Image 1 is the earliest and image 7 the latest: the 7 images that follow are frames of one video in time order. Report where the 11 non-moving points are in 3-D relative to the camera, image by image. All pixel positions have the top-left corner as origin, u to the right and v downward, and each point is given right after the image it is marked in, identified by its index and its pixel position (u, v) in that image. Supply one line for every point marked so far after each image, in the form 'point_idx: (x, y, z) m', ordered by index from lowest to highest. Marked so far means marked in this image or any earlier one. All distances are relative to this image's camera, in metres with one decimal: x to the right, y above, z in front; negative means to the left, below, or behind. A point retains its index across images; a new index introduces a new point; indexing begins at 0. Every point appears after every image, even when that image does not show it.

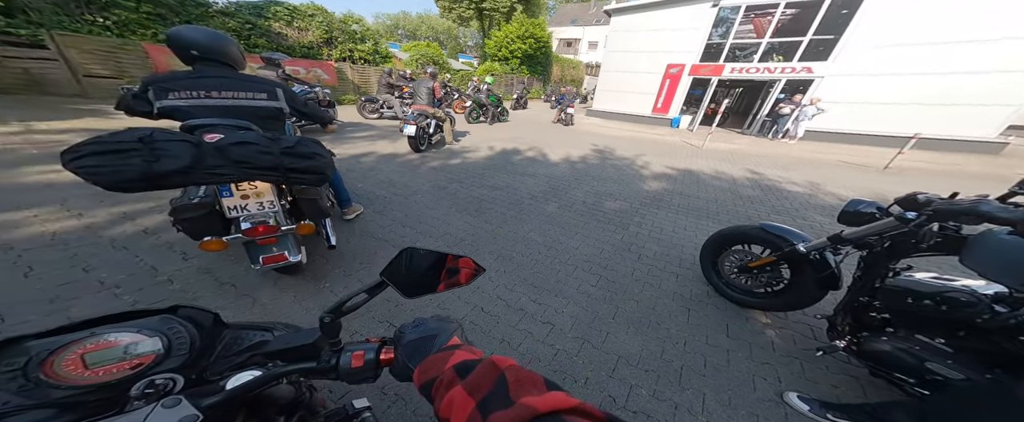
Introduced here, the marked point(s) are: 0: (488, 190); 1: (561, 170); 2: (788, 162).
0: (-0.4, +0.3, +4.1) m
1: (+1.0, +0.8, +5.3) m
2: (+7.0, +1.1, +7.1) m
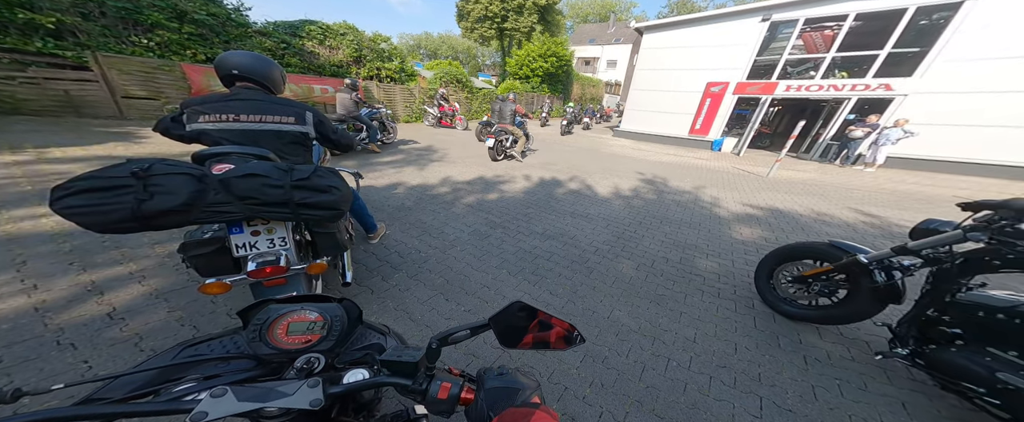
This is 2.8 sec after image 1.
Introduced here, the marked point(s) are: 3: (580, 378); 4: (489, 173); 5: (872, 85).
0: (+0.3, -0.3, +3.3) m
1: (+1.8, 0.0, +4.5) m
2: (+8.0, +0.2, +5.8) m
3: (+0.4, -1.1, +1.8) m
4: (-0.5, +0.8, +5.8) m
5: (+13.4, +4.7, +10.0) m
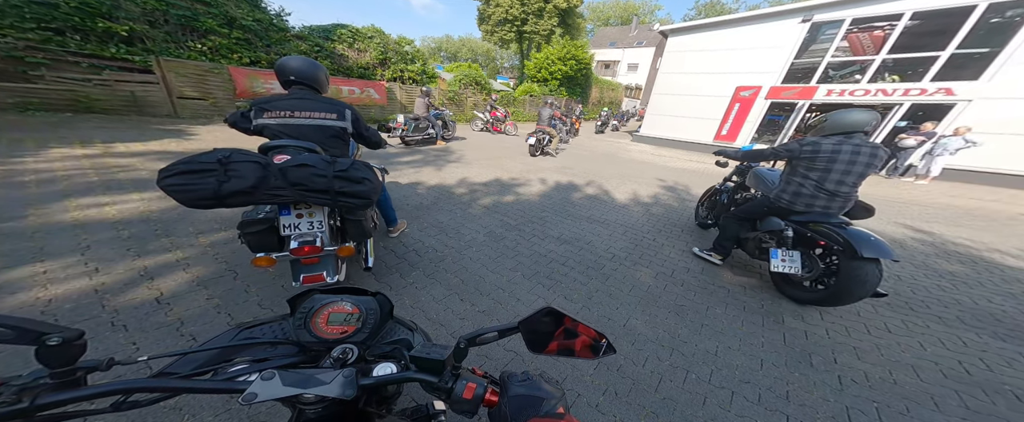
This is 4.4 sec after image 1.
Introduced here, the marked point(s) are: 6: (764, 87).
0: (+0.5, -0.4, +3.3) m
1: (+2.1, -0.1, +4.4) m
2: (+8.3, -0.2, +5.4) m
3: (+0.5, -1.1, +1.7) m
4: (-0.2, +0.7, +5.8) m
5: (+14.1, +4.1, +9.3) m
6: (+10.5, +5.2, +11.4) m
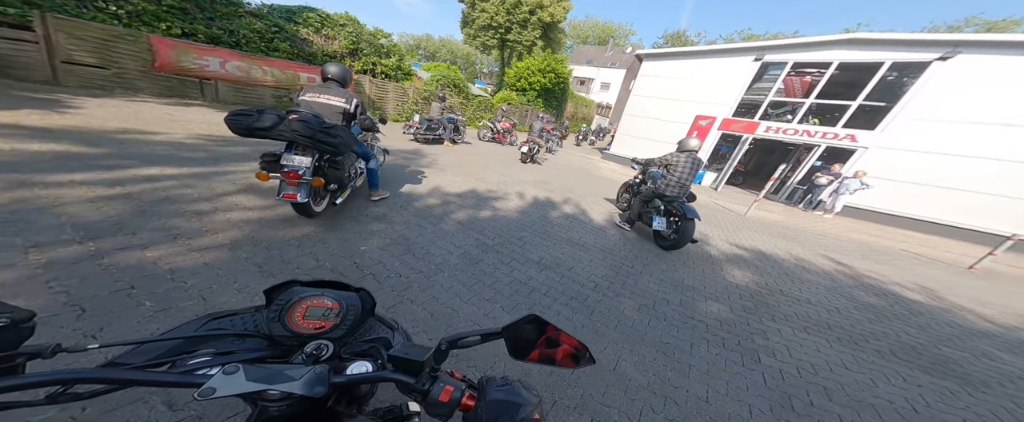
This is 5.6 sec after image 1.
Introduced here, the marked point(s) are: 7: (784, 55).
0: (+0.3, -0.6, +3.1) m
1: (+1.7, -0.4, +4.3) m
2: (+7.8, -0.9, +6.1) m
3: (+0.4, -1.3, +1.5) m
4: (-0.7, +0.5, +5.5) m
5: (+13.2, +3.0, +10.7) m
6: (+9.5, +4.2, +12.4) m
7: (+11.2, +6.3, +11.3) m
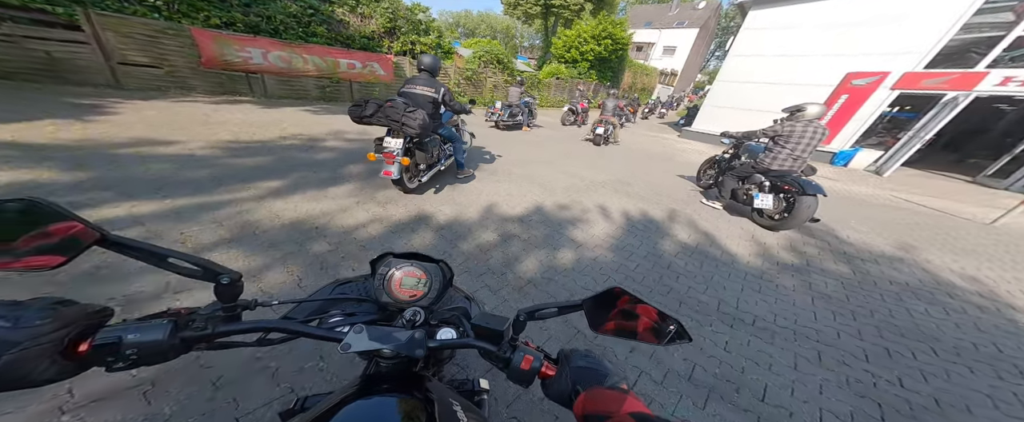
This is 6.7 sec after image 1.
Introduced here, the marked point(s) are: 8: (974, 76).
0: (+1.1, -1.1, +1.6) m
1: (+2.7, -0.8, +2.6) m
2: (+9.0, -1.3, +3.3) m
3: (+1.0, -2.0, +0.1) m
4: (+0.6, +0.2, +4.1) m
5: (+15.2, +3.0, +6.7) m
6: (+11.8, +4.4, +8.9) m
7: (+13.3, +6.3, +7.3) m
8: (+12.8, +3.8, +8.1) m
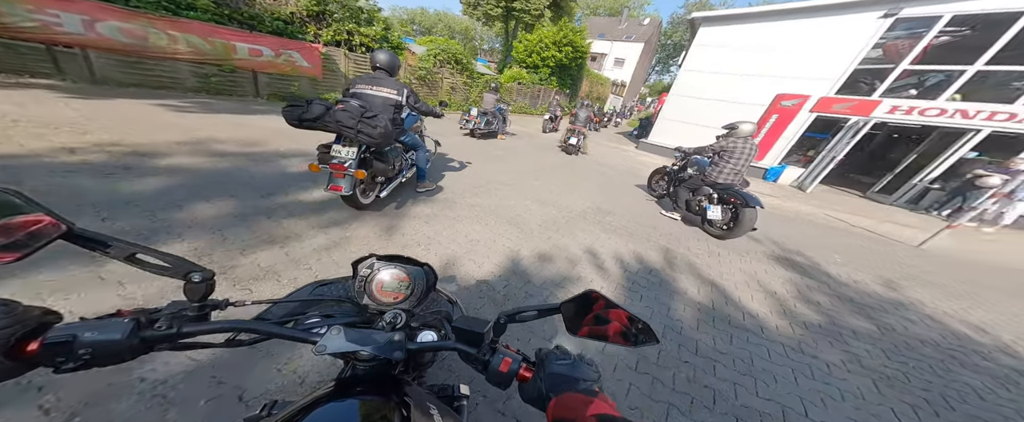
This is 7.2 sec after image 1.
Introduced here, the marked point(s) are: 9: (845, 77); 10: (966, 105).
0: (+1.2, -1.6, +0.7) m
1: (+2.6, -1.3, +2.0) m
2: (+8.6, -1.6, +3.8) m
3: (+1.3, -2.4, -0.8) m
4: (+0.2, -0.3, +3.1) m
5: (+14.0, +2.7, +8.2) m
6: (+10.3, +4.0, +9.8) m
7: (+12.0, +6.1, +8.5) m
8: (+11.4, +3.5, +9.2) m
9: (+10.9, +4.5, +9.4) m
10: (+13.1, +3.1, +8.5) m
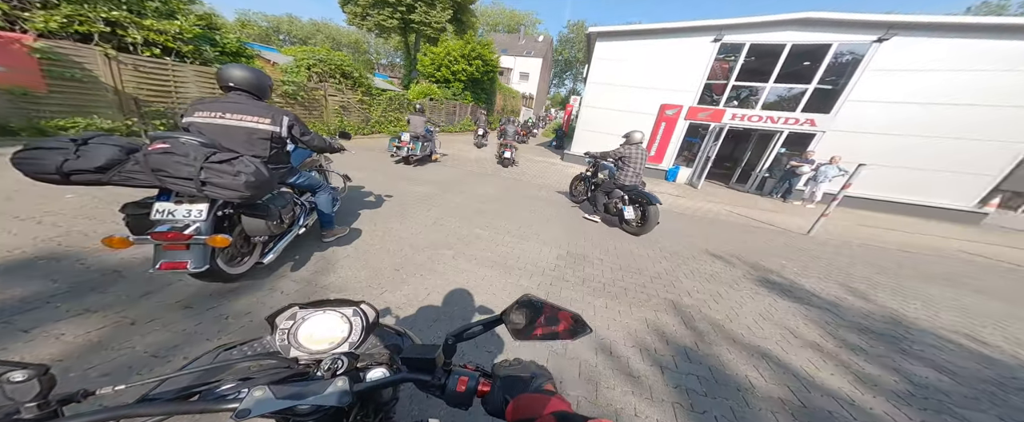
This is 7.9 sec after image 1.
0: (+1.8, -2.0, -0.4) m
1: (+2.7, -1.6, +1.2) m
2: (+8.1, -1.2, +4.7) m
3: (+2.5, -2.7, -1.8) m
4: (+0.1, -1.0, +1.7) m
5: (+11.3, +3.6, +10.5) m
6: (+7.1, +4.2, +11.0) m
7: (+8.7, +6.5, +10.4) m
8: (+8.4, +3.9, +10.8) m
9: (+7.7, +4.8, +10.9) m
10: (+10.3, +3.8, +10.6) m
